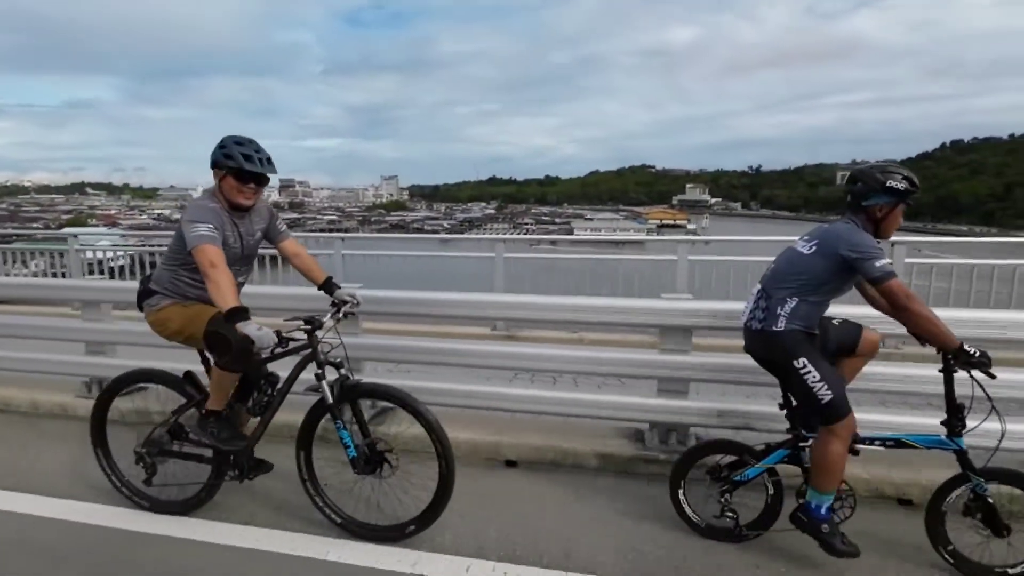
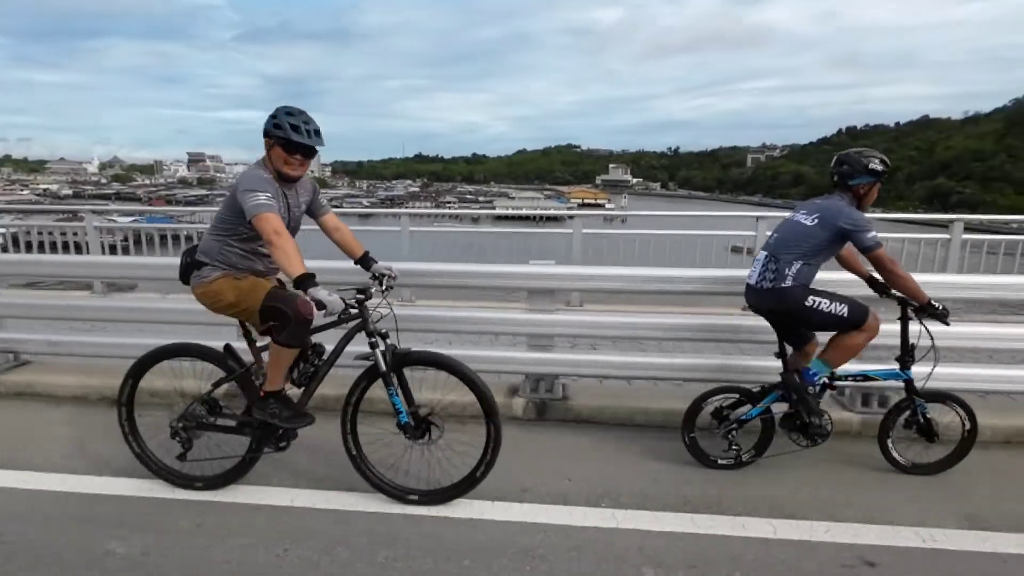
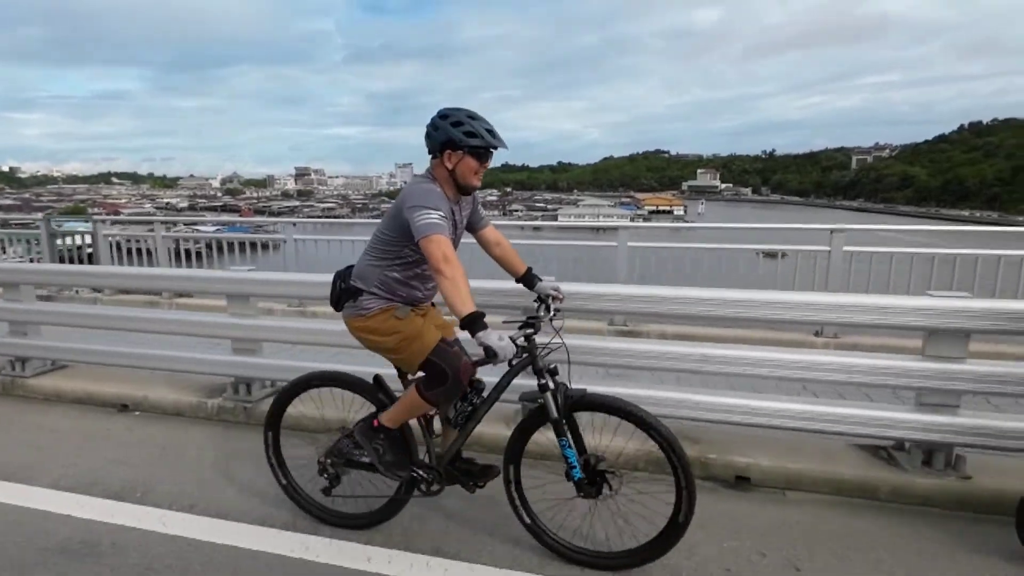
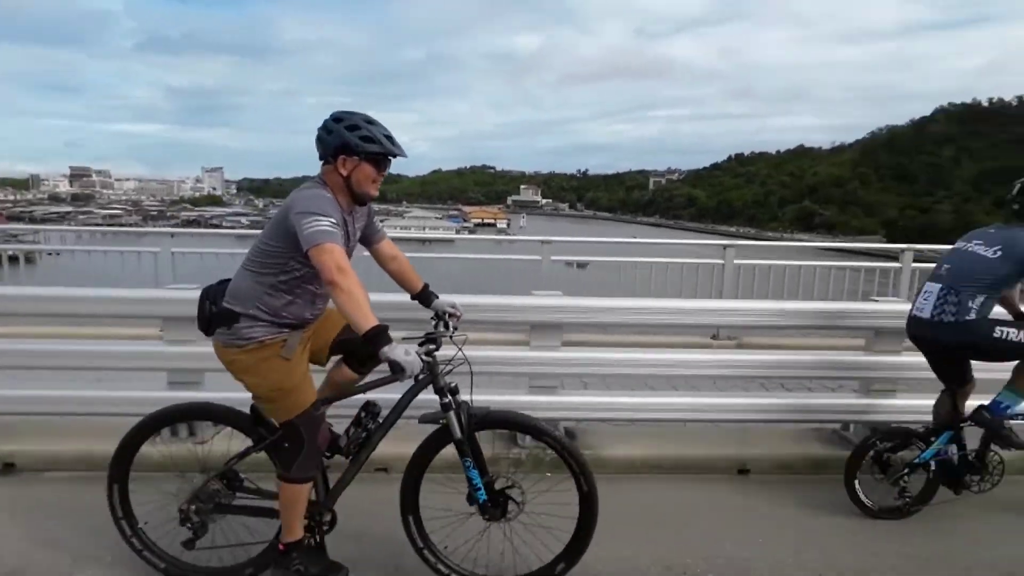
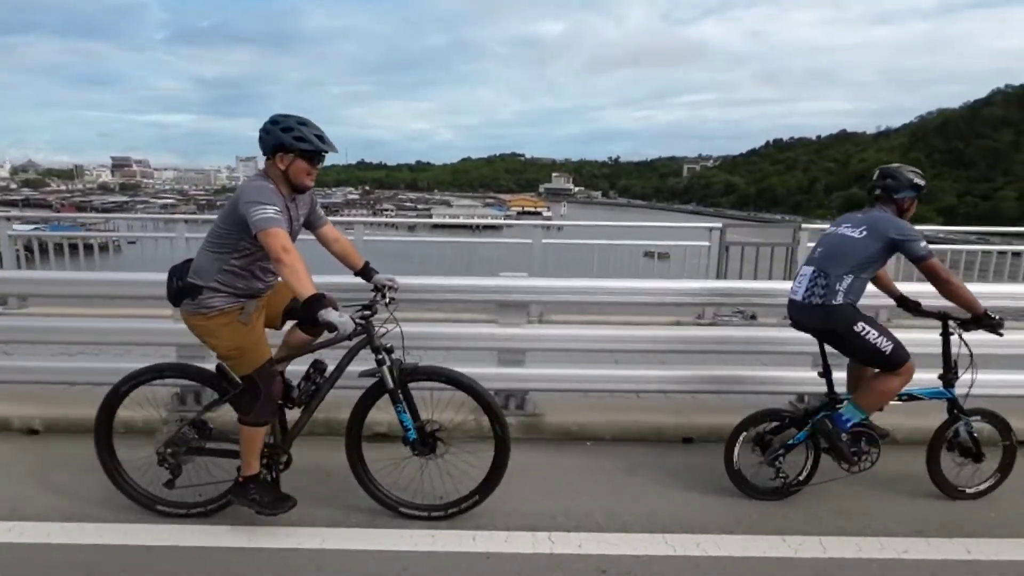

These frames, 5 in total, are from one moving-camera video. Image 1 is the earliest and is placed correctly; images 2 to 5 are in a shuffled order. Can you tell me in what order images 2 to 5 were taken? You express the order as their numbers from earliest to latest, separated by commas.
2, 5, 3, 4
